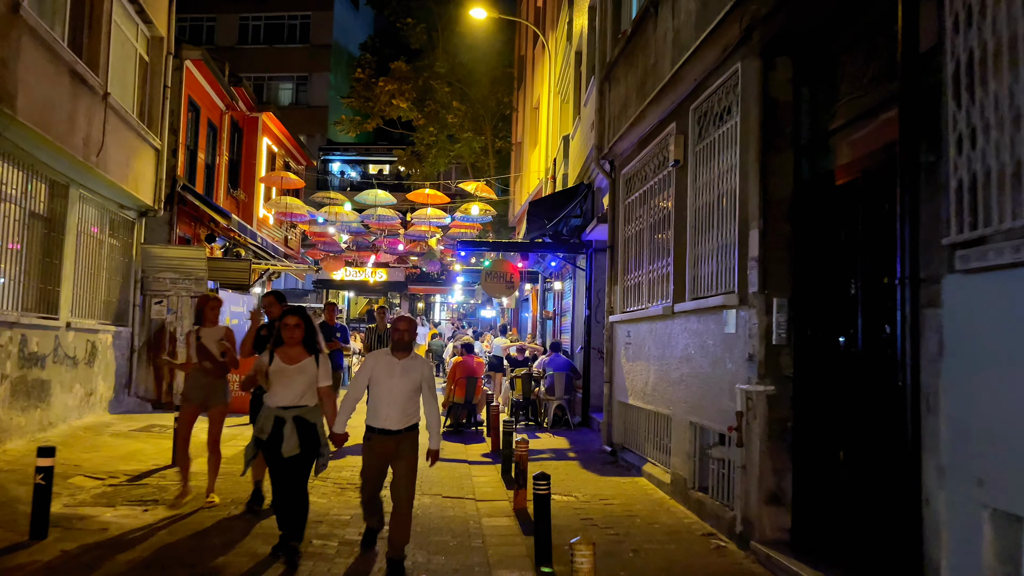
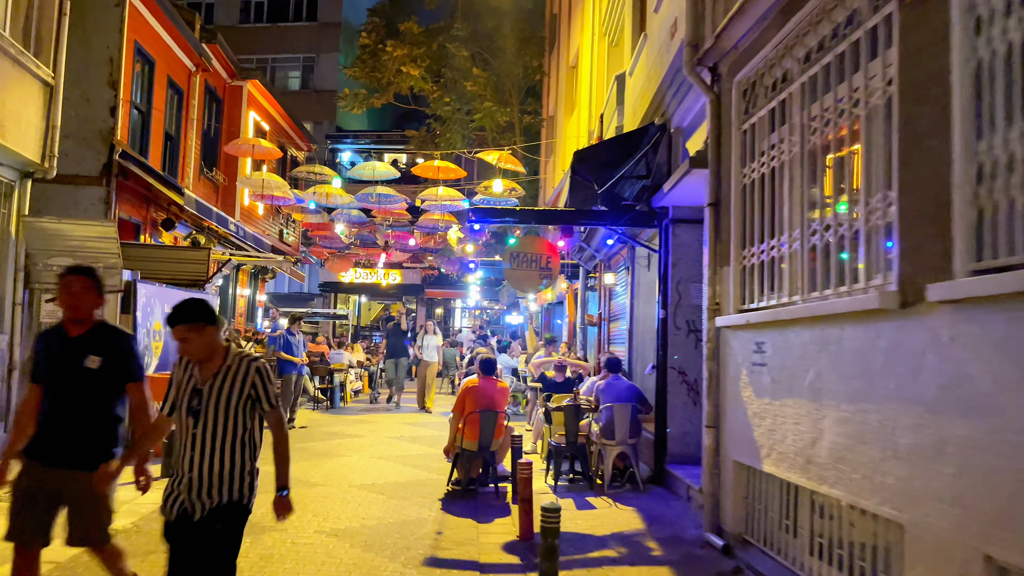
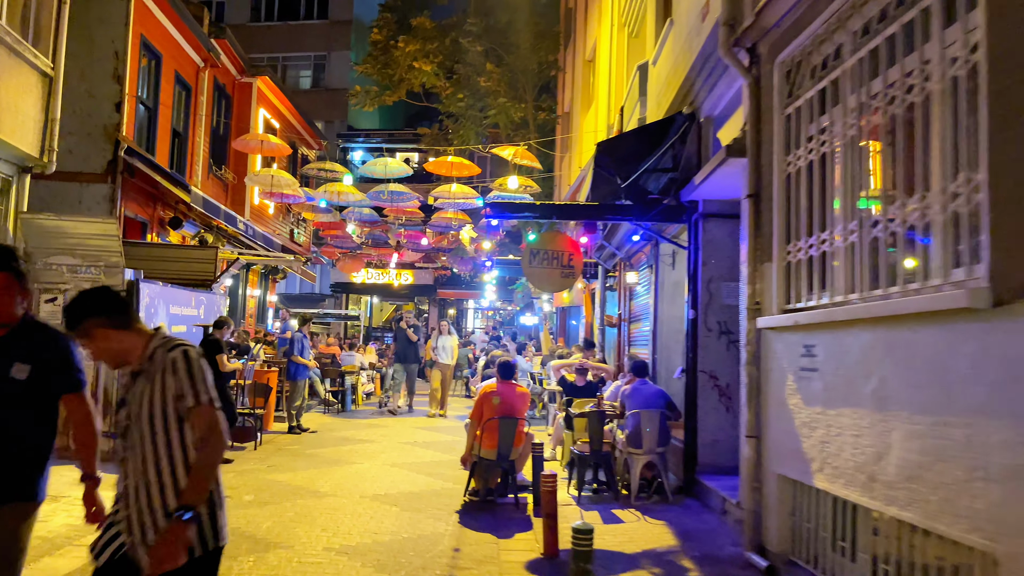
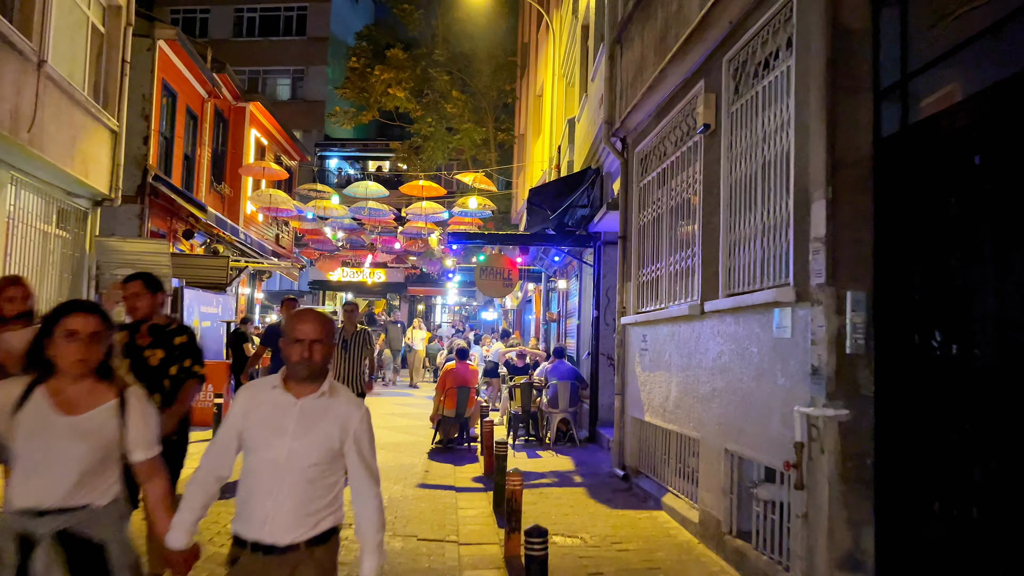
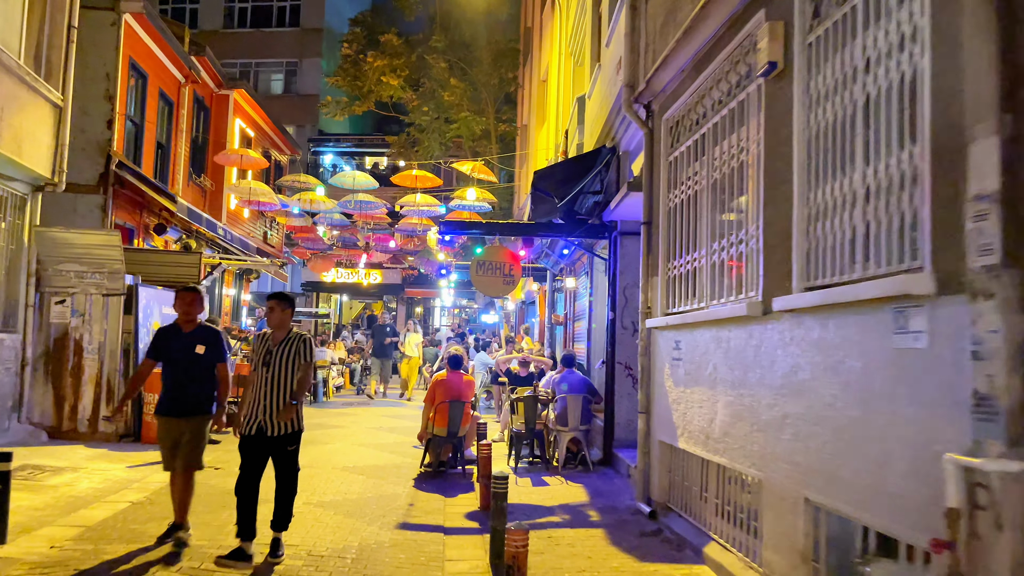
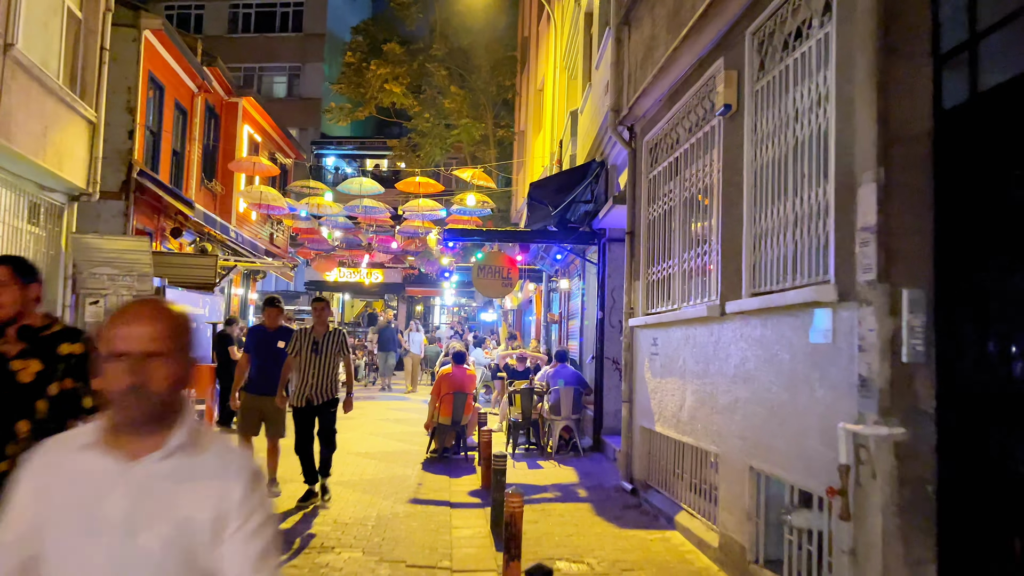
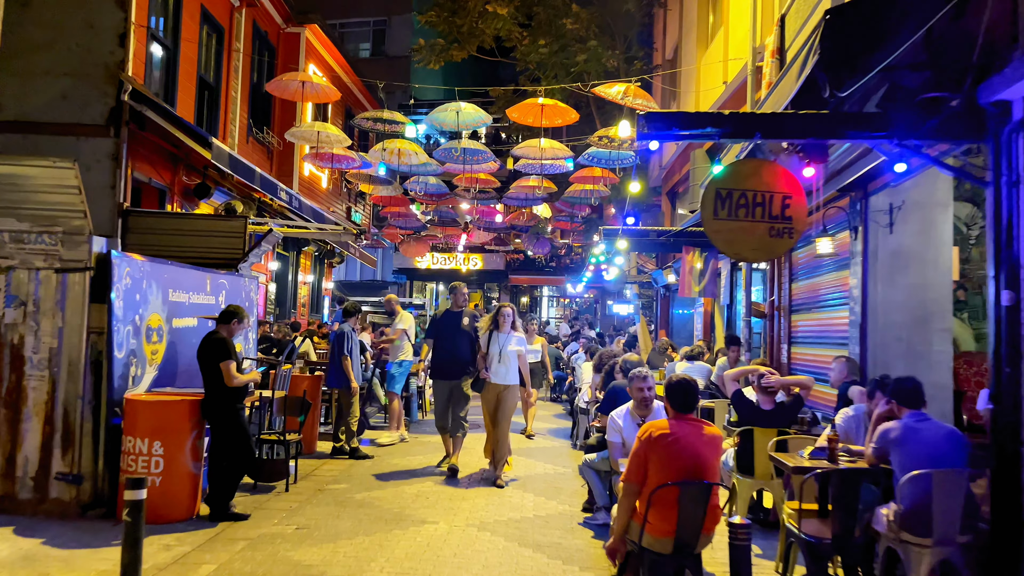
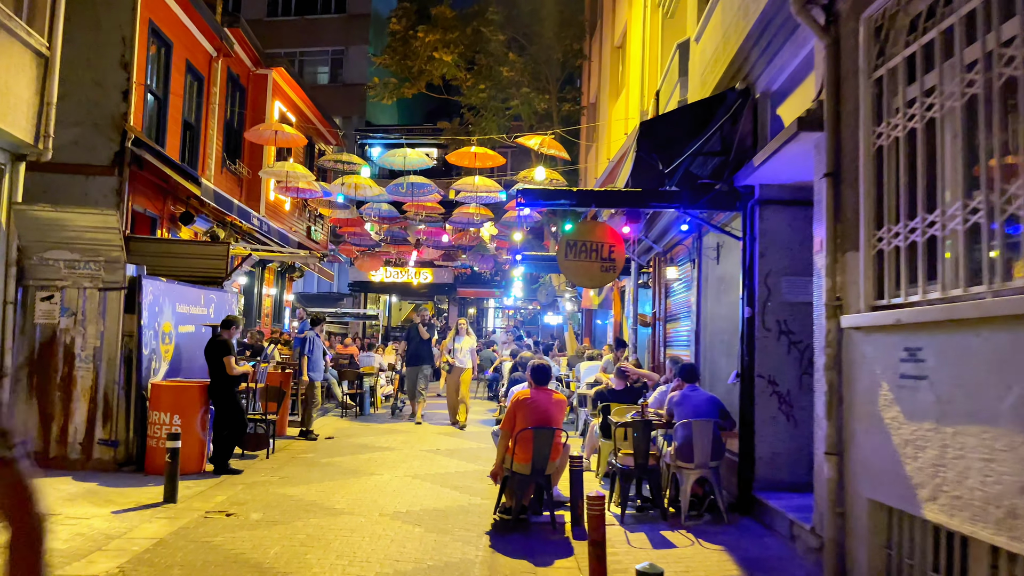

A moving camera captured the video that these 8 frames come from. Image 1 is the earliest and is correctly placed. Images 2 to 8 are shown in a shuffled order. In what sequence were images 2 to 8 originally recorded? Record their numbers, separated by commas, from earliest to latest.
4, 6, 5, 2, 3, 8, 7
